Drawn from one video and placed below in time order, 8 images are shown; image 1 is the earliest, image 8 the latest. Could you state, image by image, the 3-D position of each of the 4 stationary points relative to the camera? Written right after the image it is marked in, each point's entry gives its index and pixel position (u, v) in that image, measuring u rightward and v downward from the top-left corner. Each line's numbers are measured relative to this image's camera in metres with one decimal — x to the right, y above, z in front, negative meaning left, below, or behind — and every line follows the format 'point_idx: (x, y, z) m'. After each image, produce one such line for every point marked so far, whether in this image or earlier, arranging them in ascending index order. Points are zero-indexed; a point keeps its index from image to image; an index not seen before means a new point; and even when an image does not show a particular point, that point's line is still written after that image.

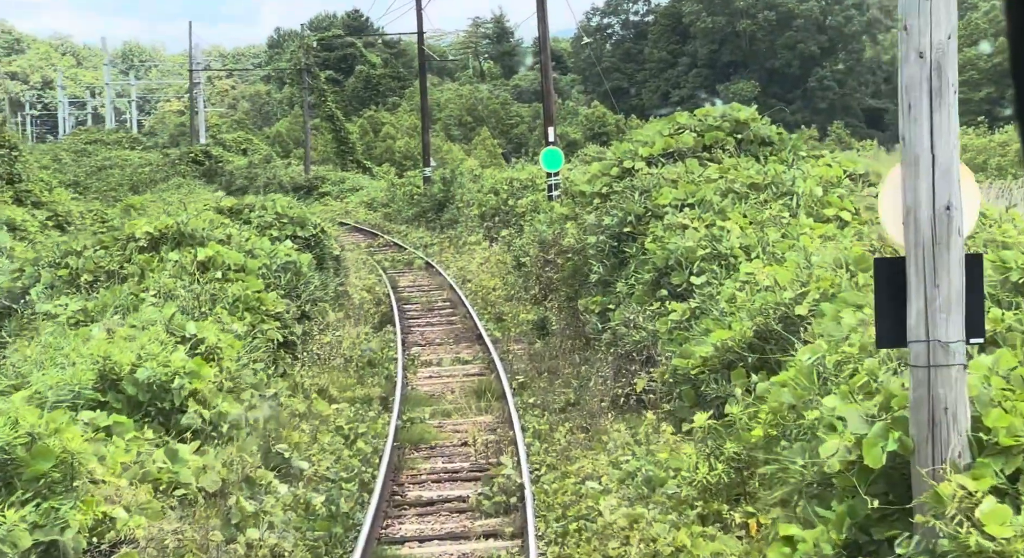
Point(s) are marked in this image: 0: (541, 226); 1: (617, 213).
0: (+0.5, +0.7, +19.4) m
1: (+1.0, +0.6, +12.9) m
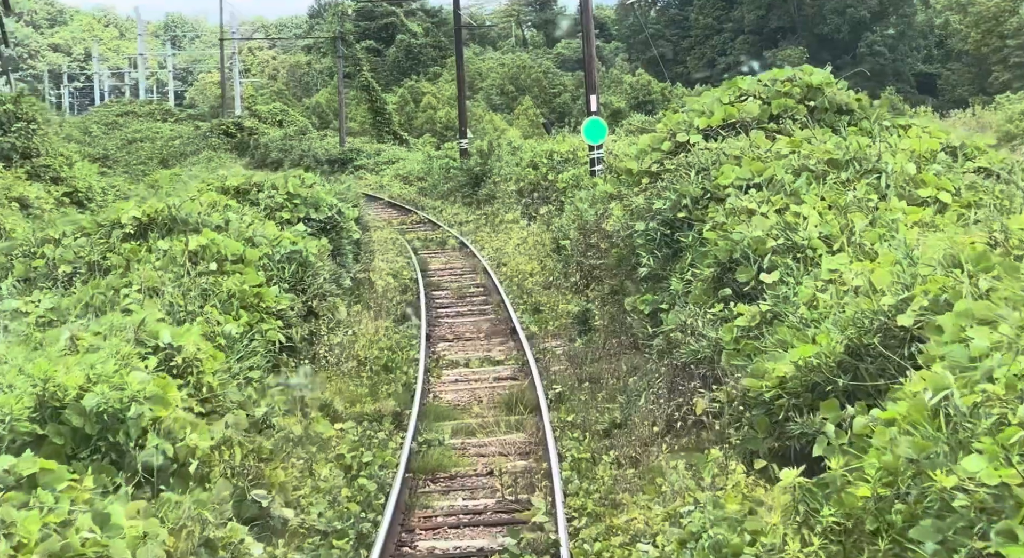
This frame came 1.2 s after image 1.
0: (+1.0, +0.9, +17.6) m
1: (+1.3, +0.7, +11.1) m
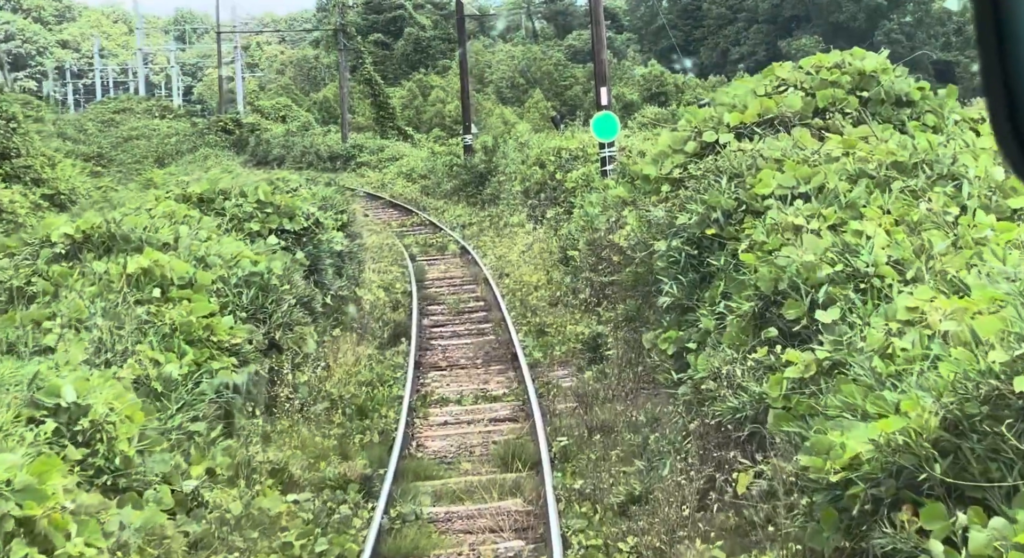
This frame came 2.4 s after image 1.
0: (+1.0, +0.7, +15.7) m
1: (+1.2, +0.5, +9.2) m
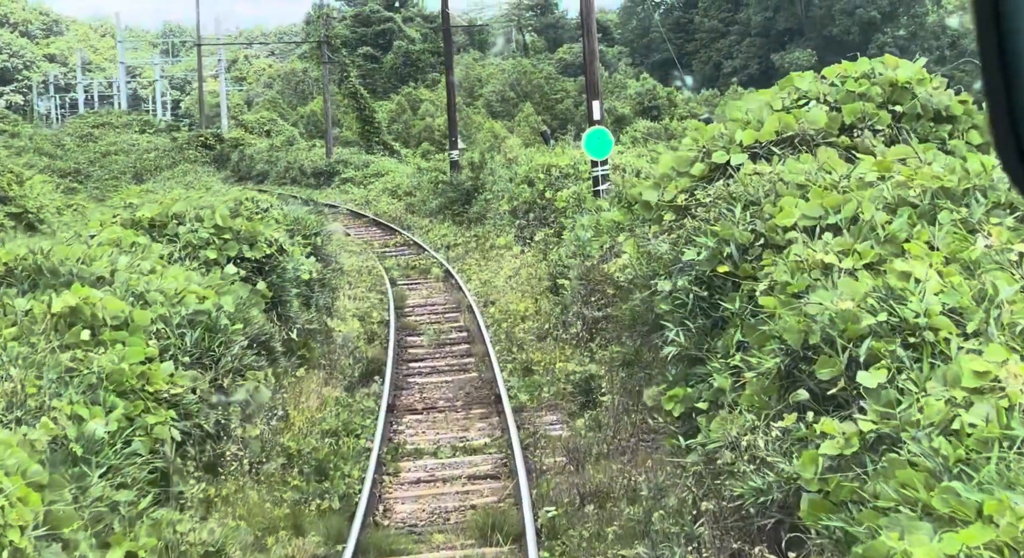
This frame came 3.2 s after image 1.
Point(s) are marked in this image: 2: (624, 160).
0: (+0.8, +0.4, +14.4) m
1: (+1.1, +0.2, +7.9) m
2: (+1.6, +1.7, +19.7) m
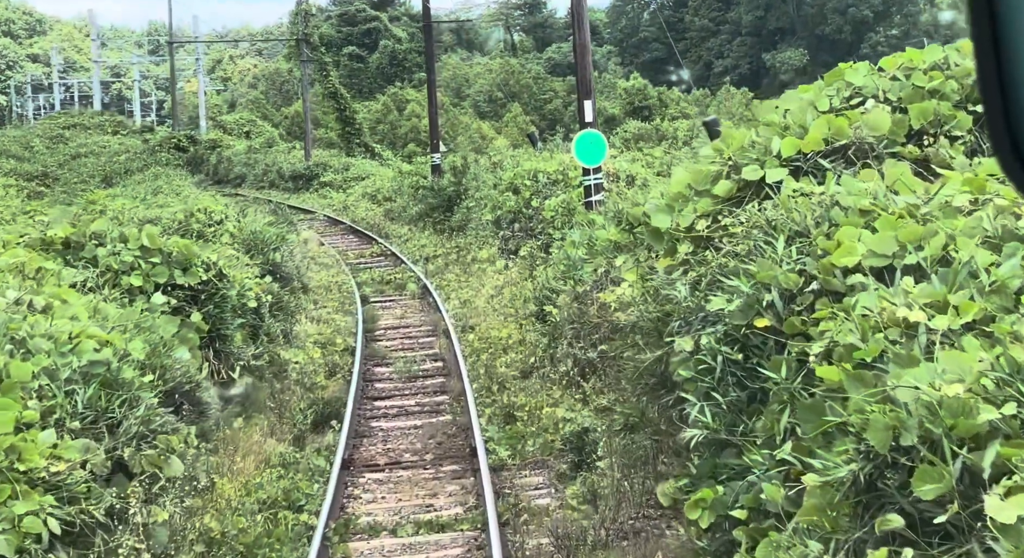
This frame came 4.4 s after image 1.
0: (+0.6, +0.2, +12.6) m
1: (+1.0, 0.0, +6.1) m
2: (+1.4, +1.5, +17.8) m
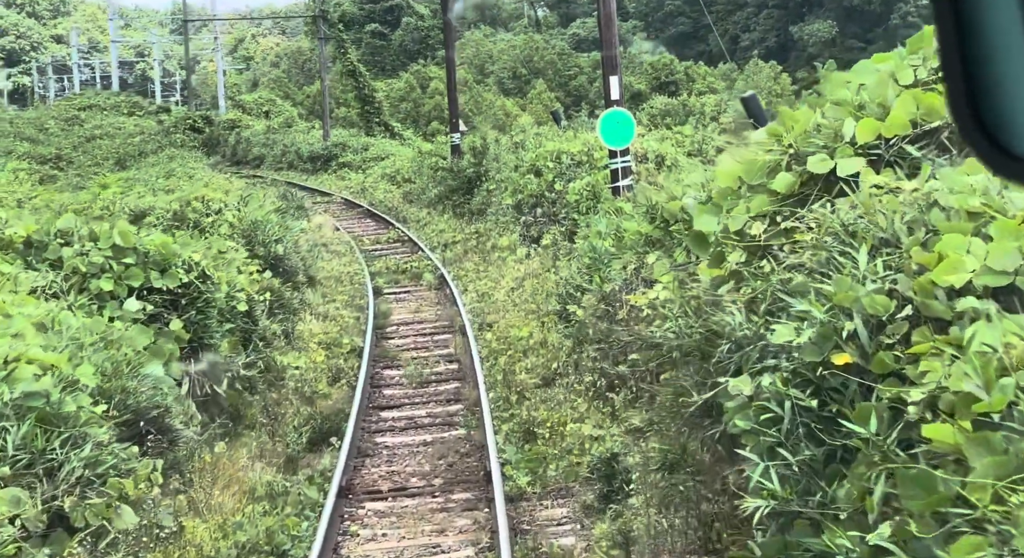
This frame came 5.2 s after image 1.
0: (+0.8, +0.2, +11.3) m
1: (+1.0, -0.1, +4.8) m
2: (+1.6, +1.6, +16.6) m
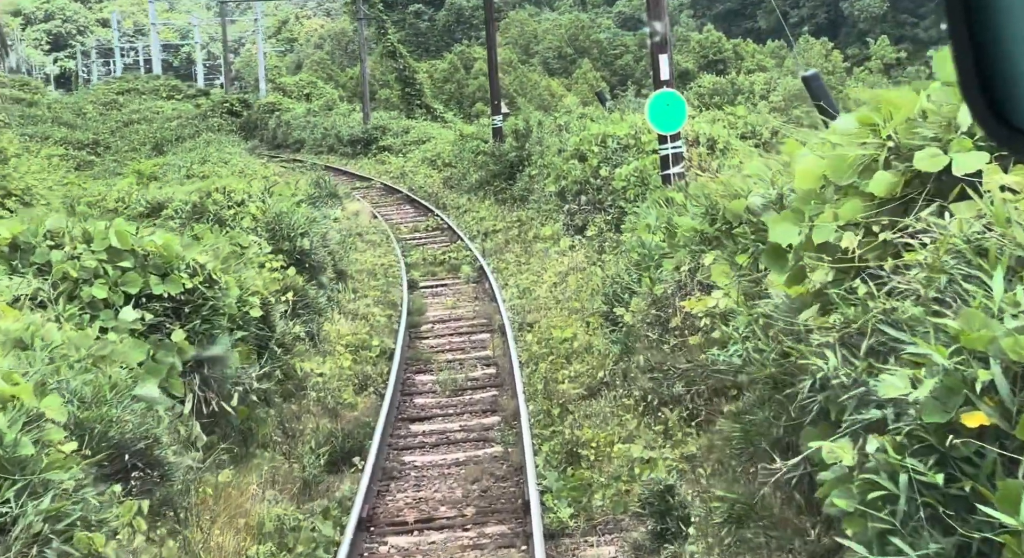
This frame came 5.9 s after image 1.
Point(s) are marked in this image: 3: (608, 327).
0: (+1.1, +0.2, +10.3) m
1: (+1.1, -0.2, +3.8) m
2: (+2.1, +1.7, +15.5) m
3: (+0.8, -0.4, +11.2) m
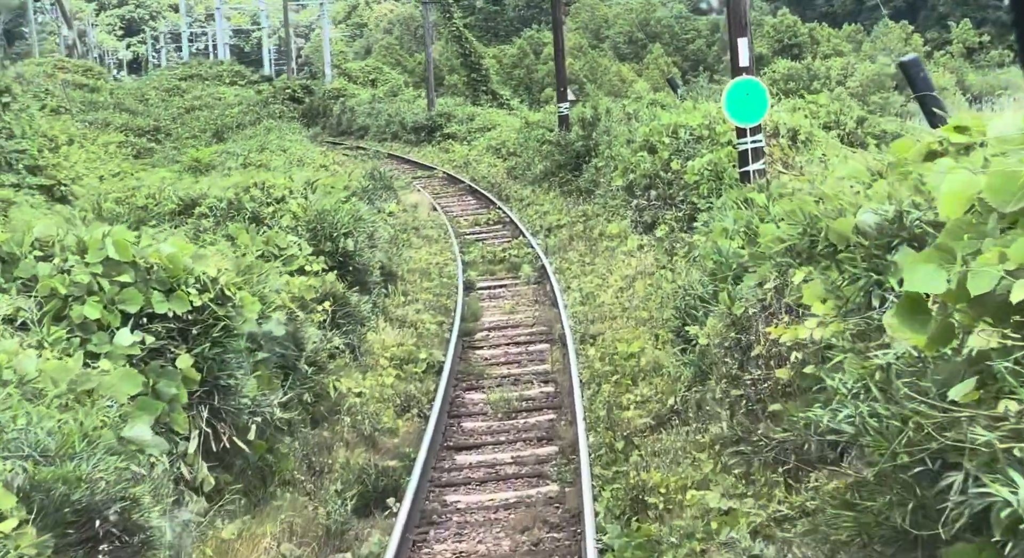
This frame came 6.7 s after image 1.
0: (+1.5, +0.2, +9.0) m
1: (+1.2, -0.3, +2.6) m
2: (+2.8, +1.6, +14.2) m
3: (+1.2, -0.5, +10.0) m
